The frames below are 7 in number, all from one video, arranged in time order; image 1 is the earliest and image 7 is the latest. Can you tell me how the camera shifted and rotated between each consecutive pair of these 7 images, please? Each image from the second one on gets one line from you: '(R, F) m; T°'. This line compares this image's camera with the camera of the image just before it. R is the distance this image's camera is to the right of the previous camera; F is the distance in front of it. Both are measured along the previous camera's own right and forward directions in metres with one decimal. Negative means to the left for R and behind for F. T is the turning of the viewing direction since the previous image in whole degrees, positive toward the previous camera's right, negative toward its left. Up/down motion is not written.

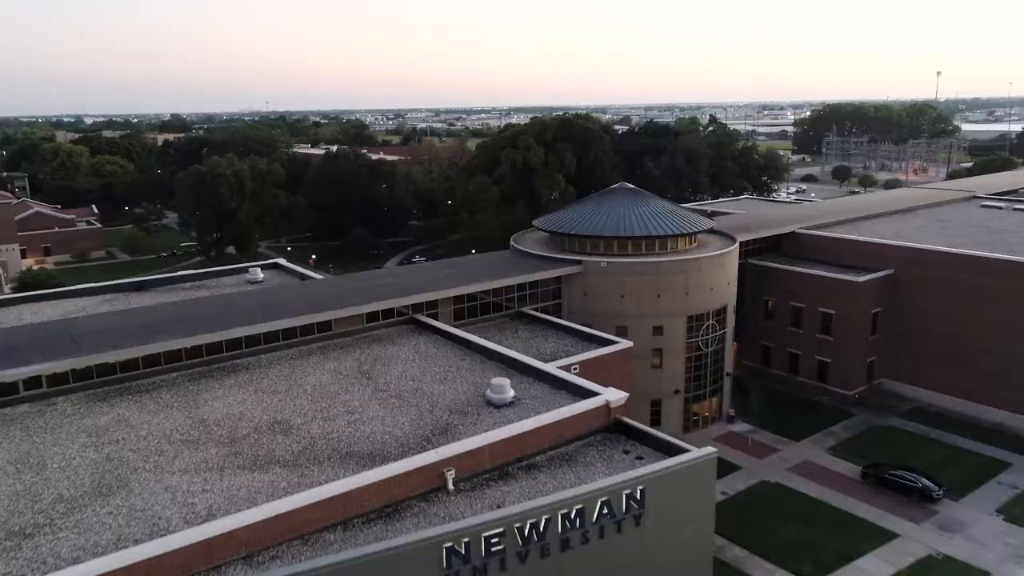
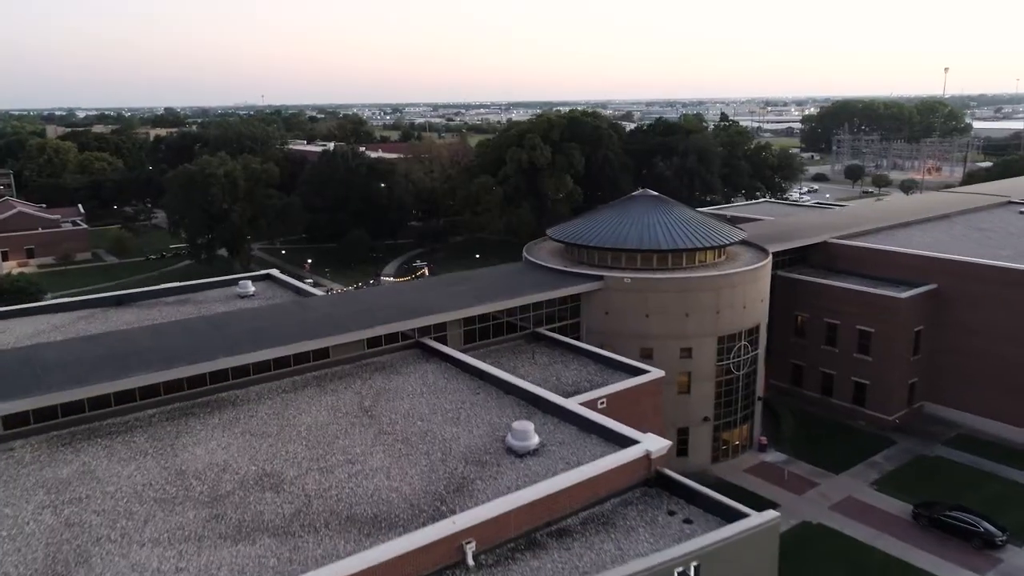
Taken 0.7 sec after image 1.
(-0.6, +2.8) m; 0°
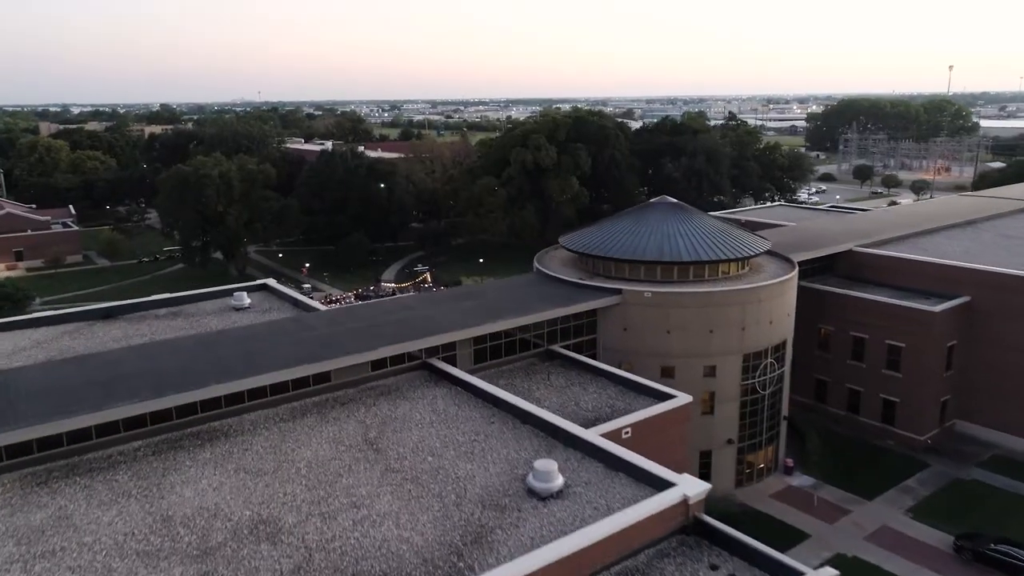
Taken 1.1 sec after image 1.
(-0.5, +1.8) m; 0°
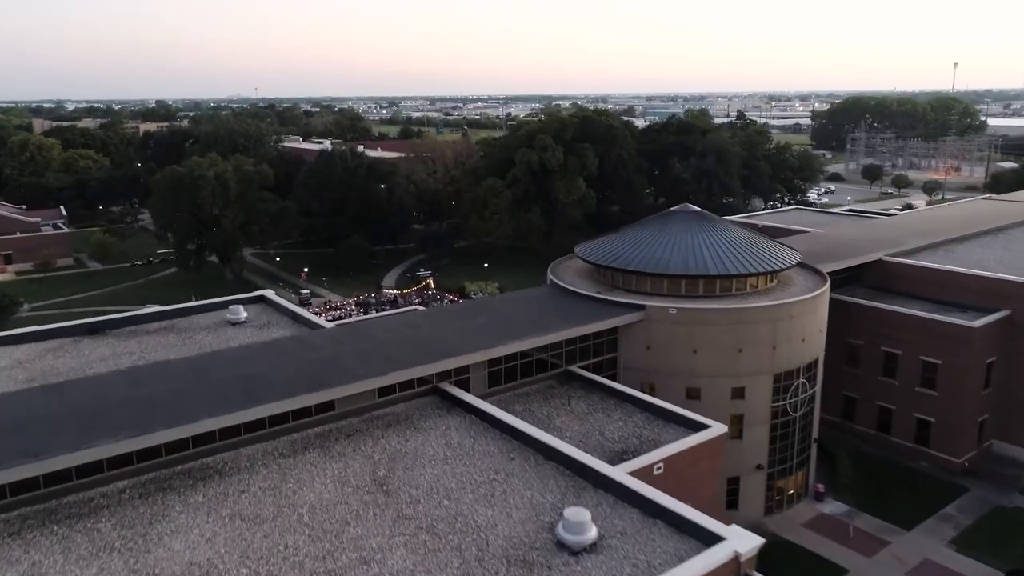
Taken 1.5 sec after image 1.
(-0.5, +1.8) m; 0°
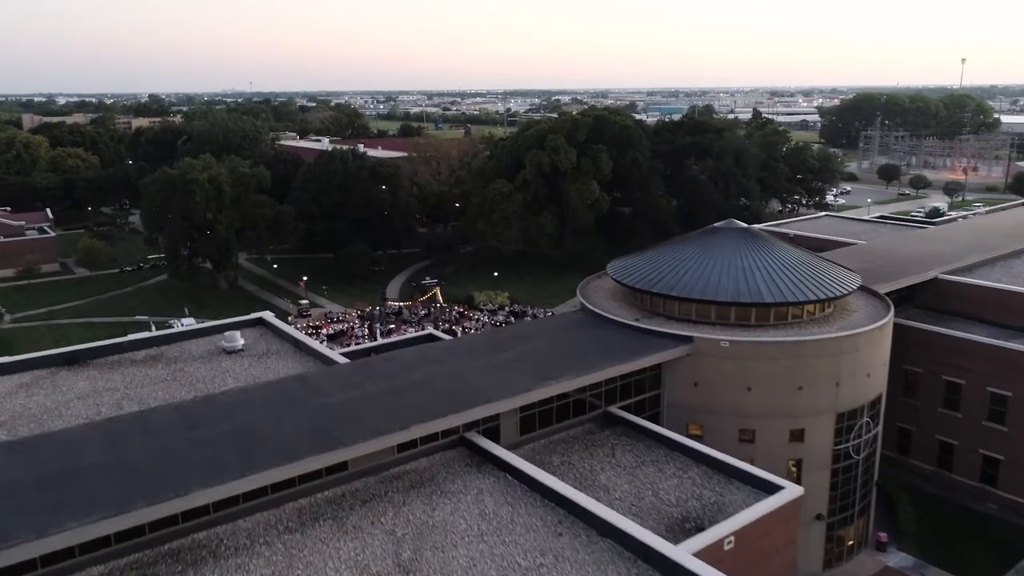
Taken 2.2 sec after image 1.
(-0.9, +2.9) m; 0°
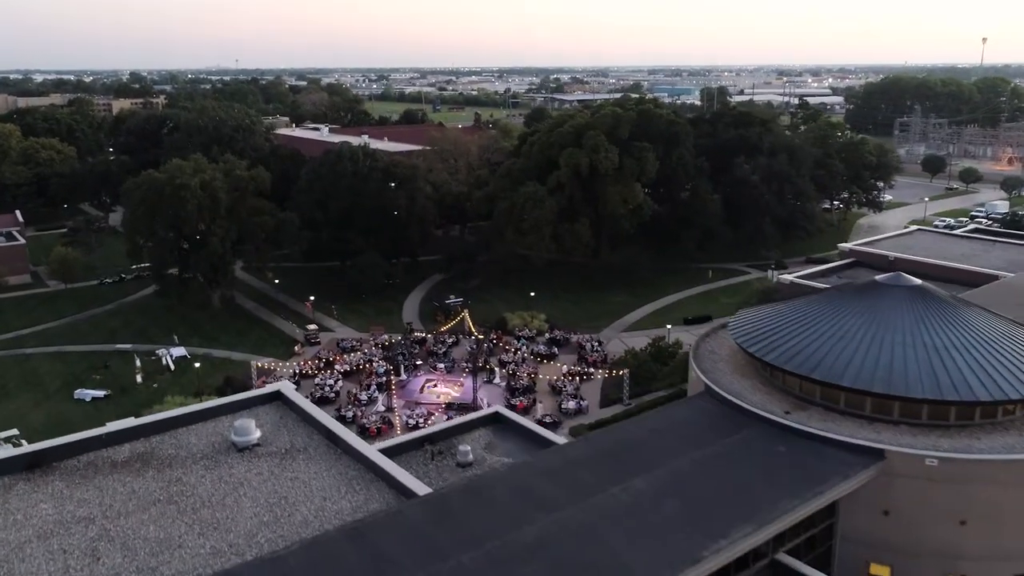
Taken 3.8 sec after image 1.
(-2.5, +6.4) m; +1°
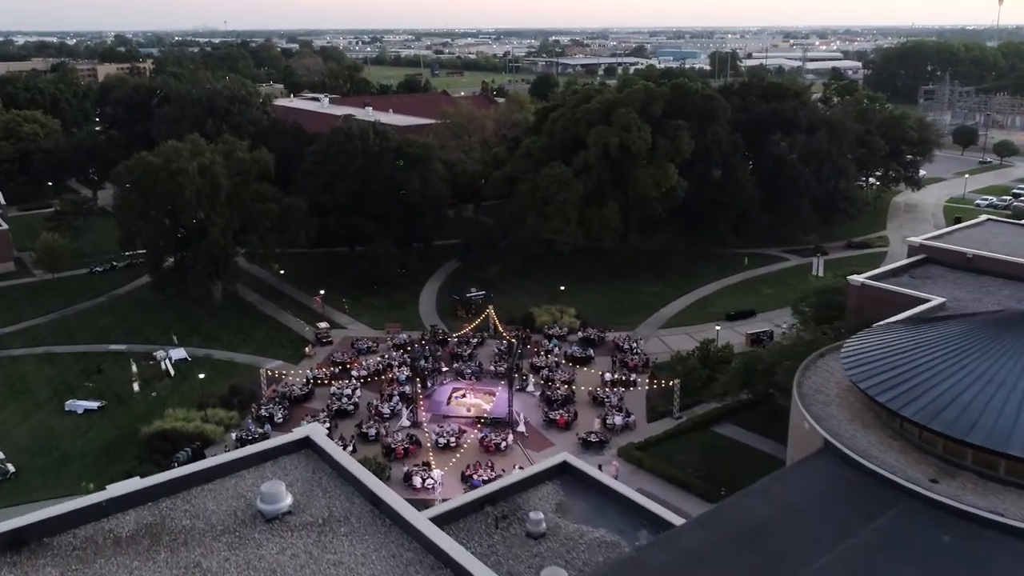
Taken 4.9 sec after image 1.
(-1.7, +3.5) m; +1°
